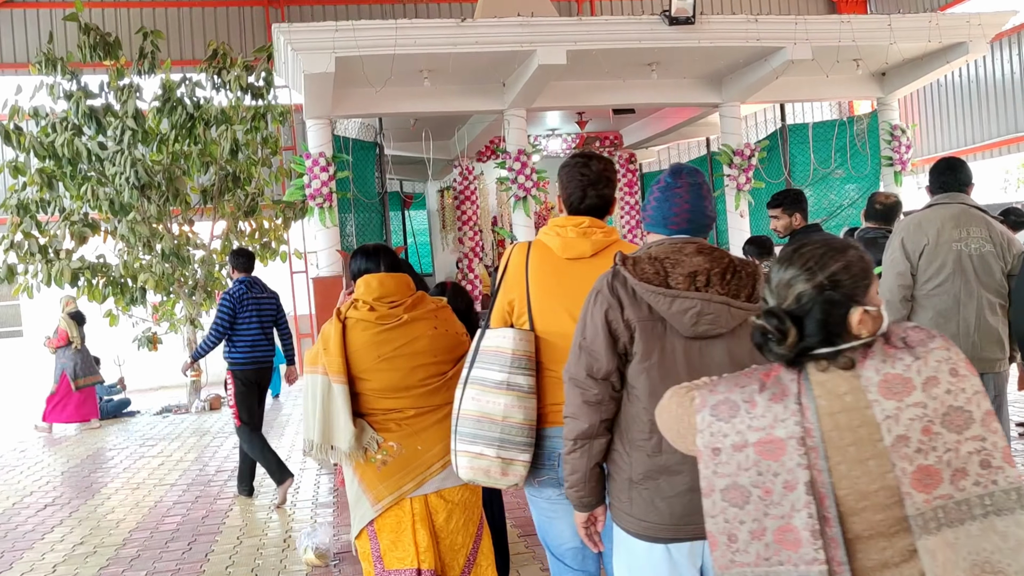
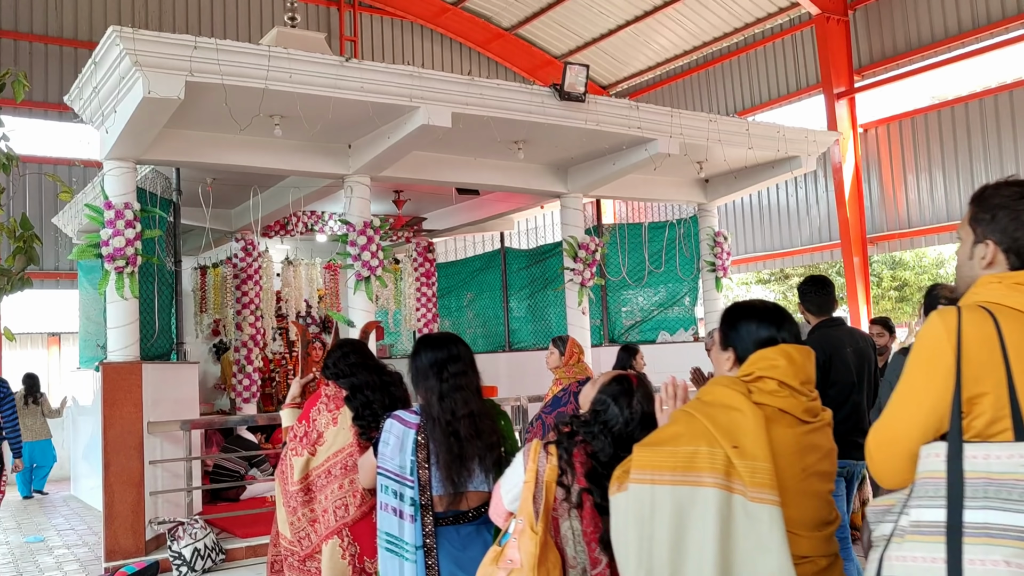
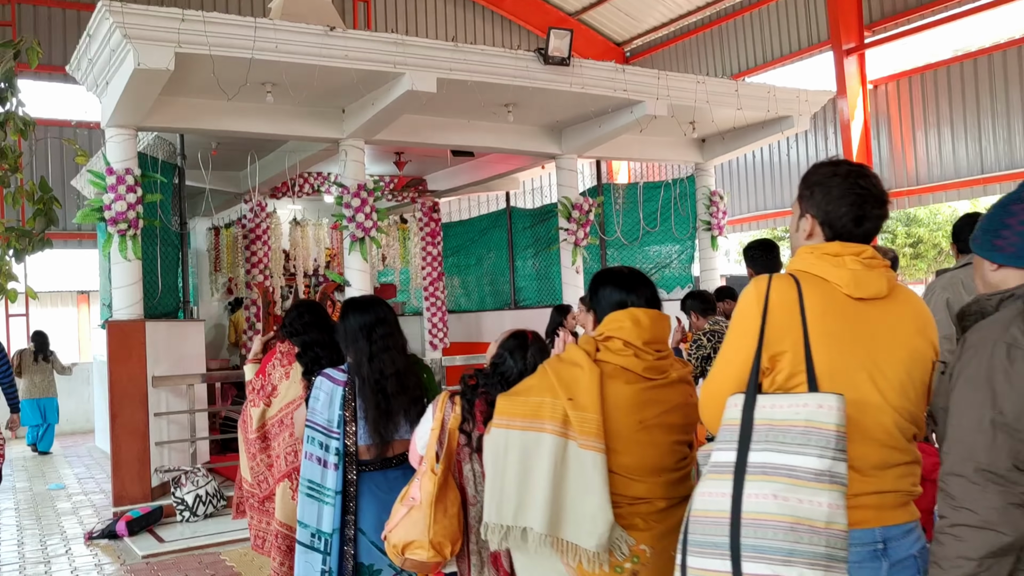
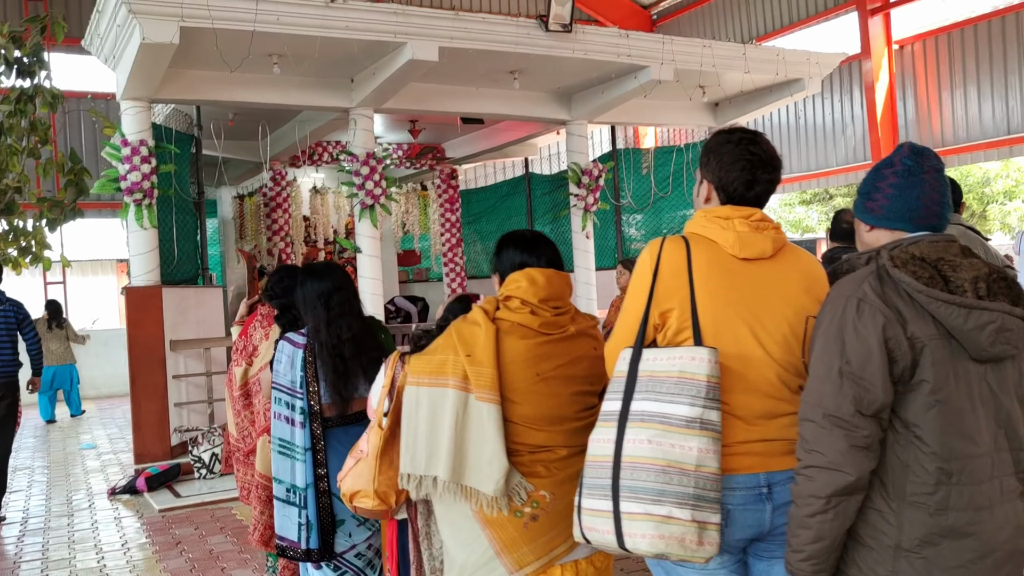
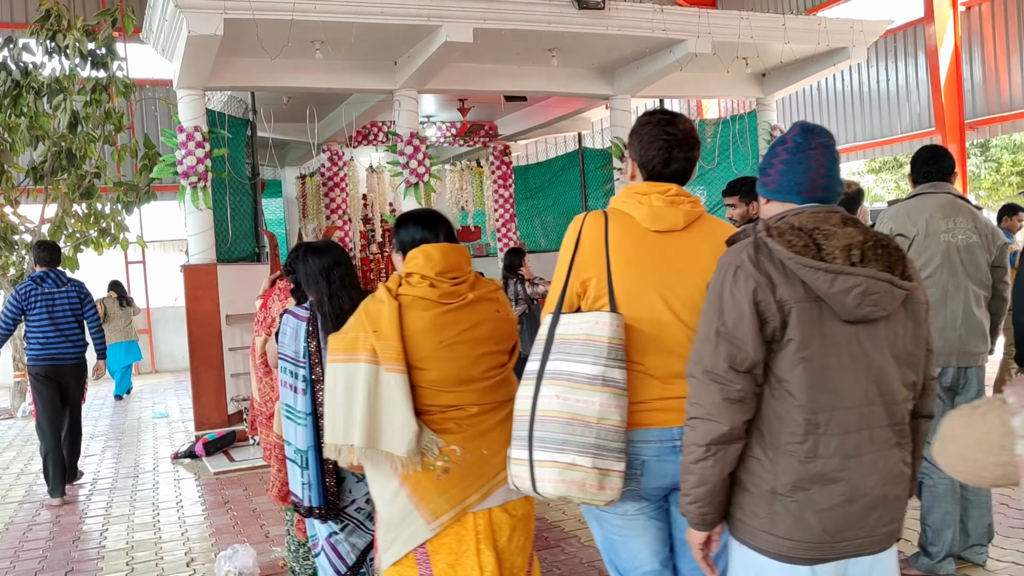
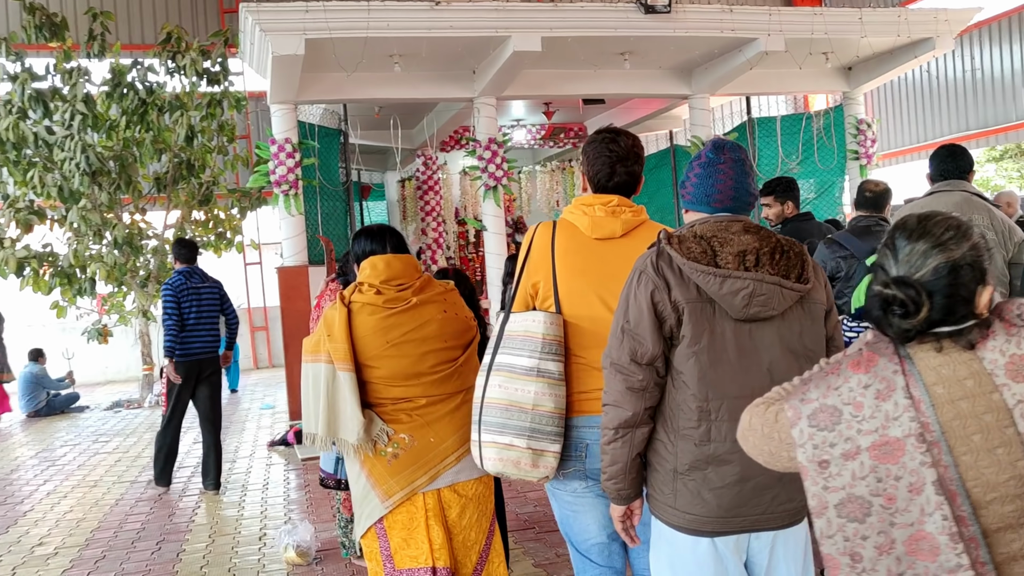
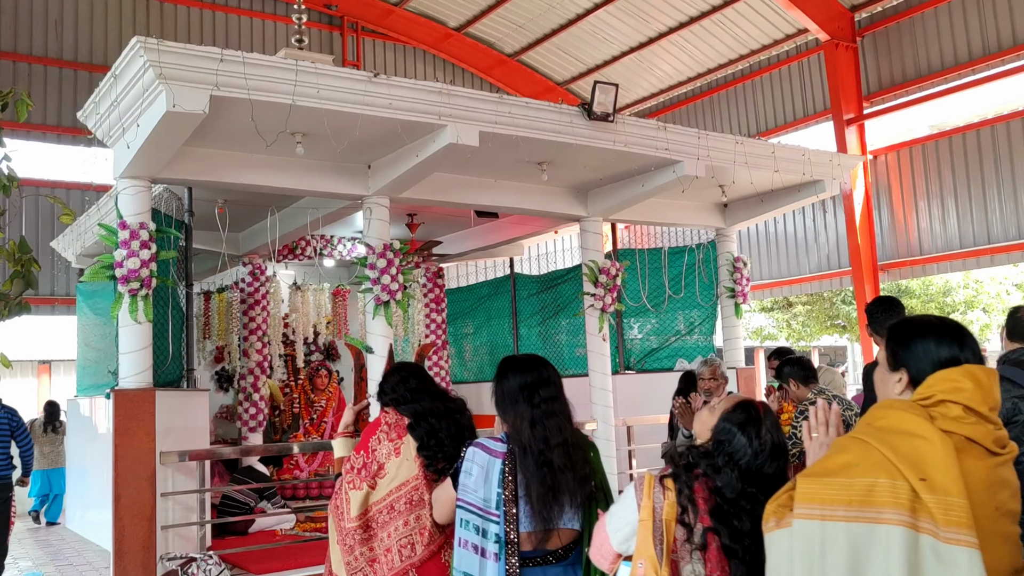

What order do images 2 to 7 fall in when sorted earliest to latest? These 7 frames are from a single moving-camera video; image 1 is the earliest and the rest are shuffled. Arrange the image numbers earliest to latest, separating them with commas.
6, 5, 4, 3, 2, 7
